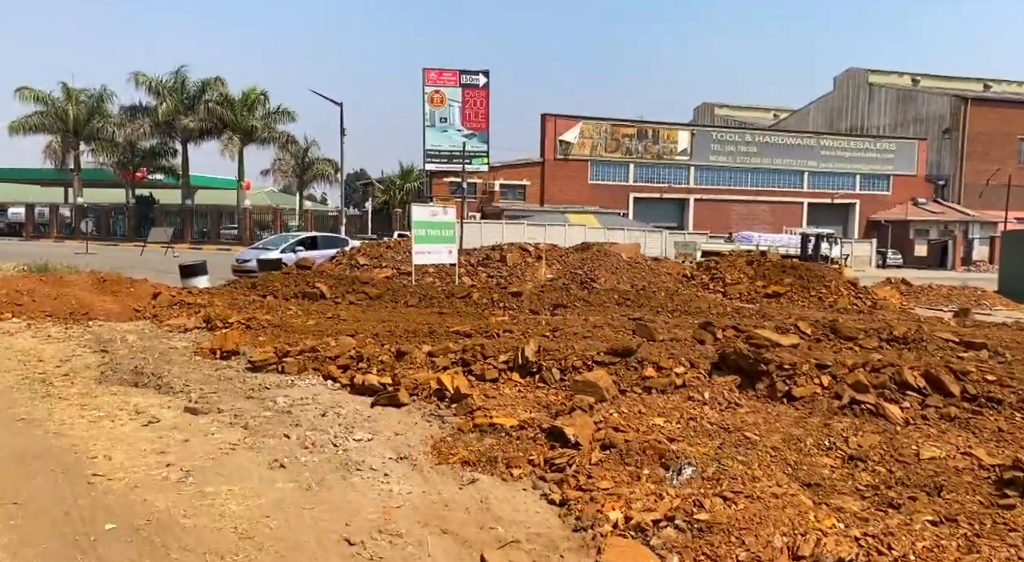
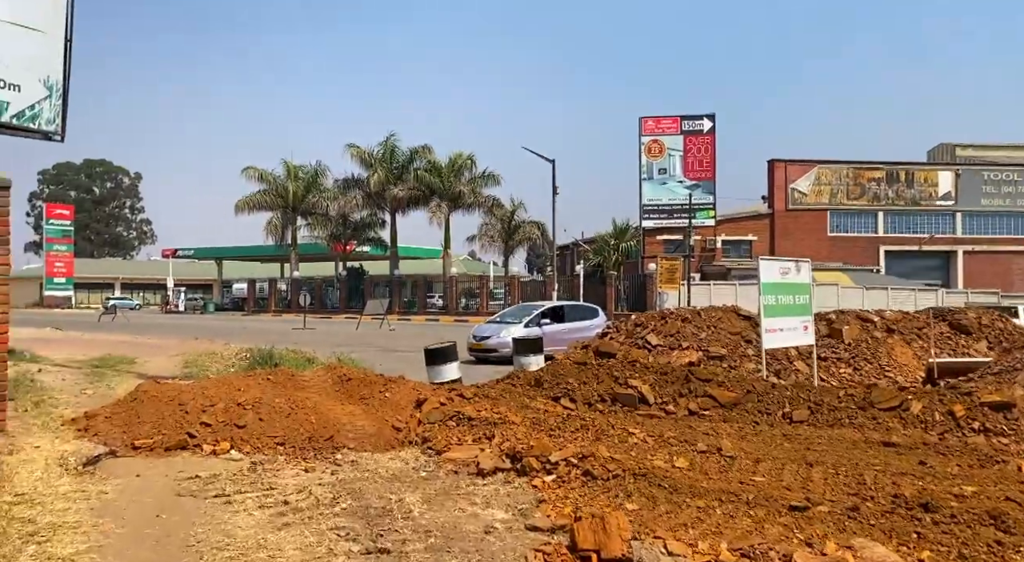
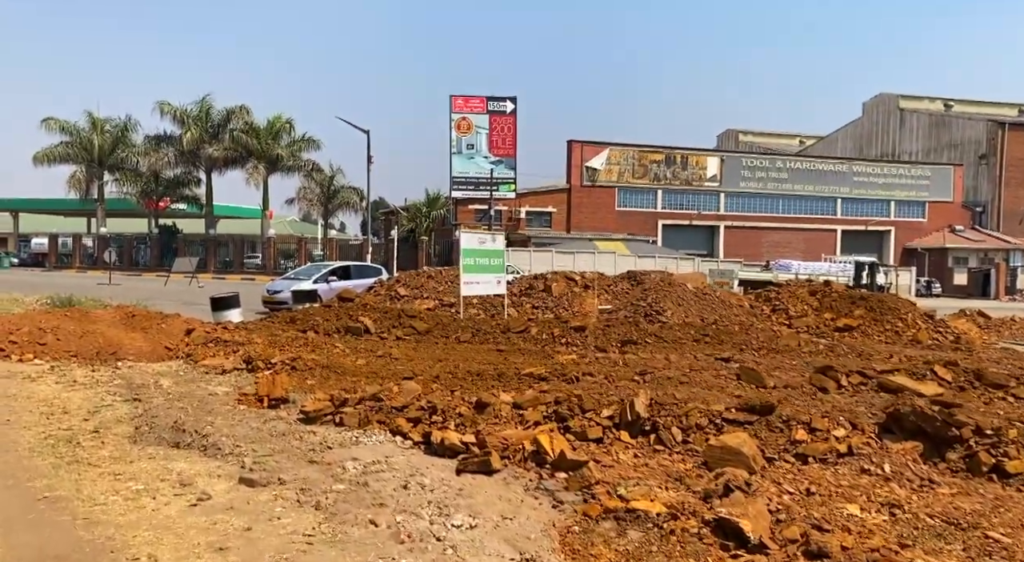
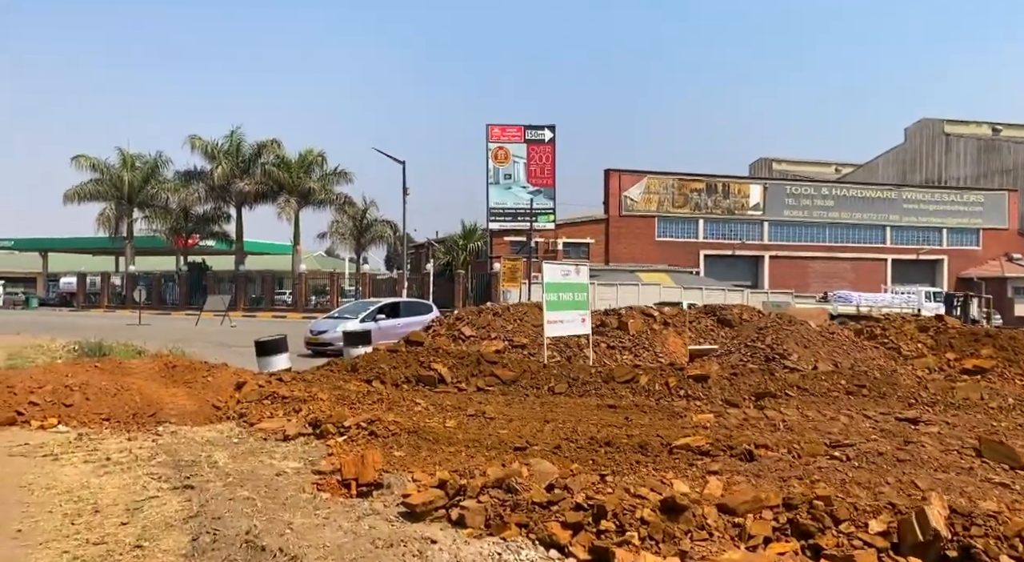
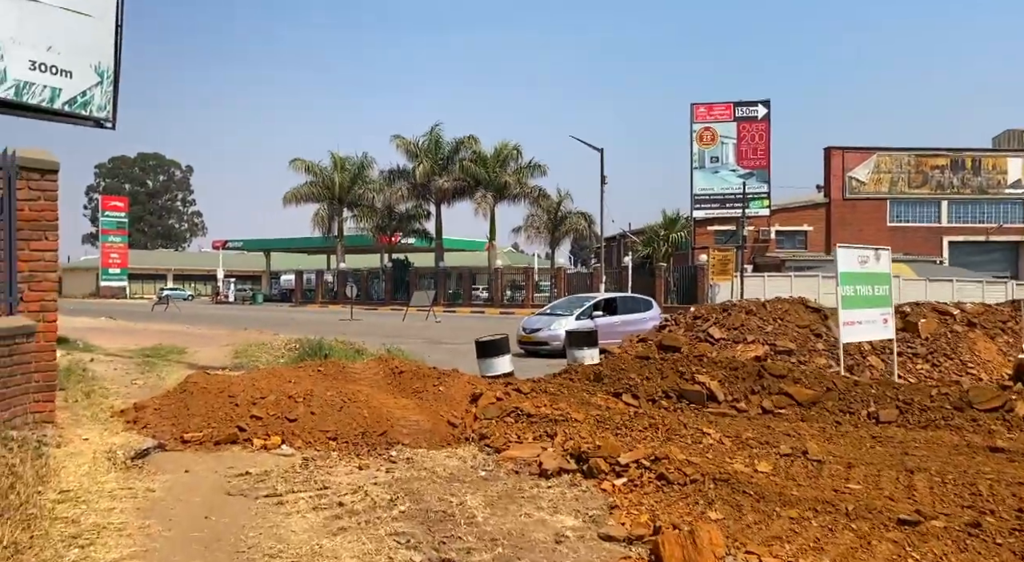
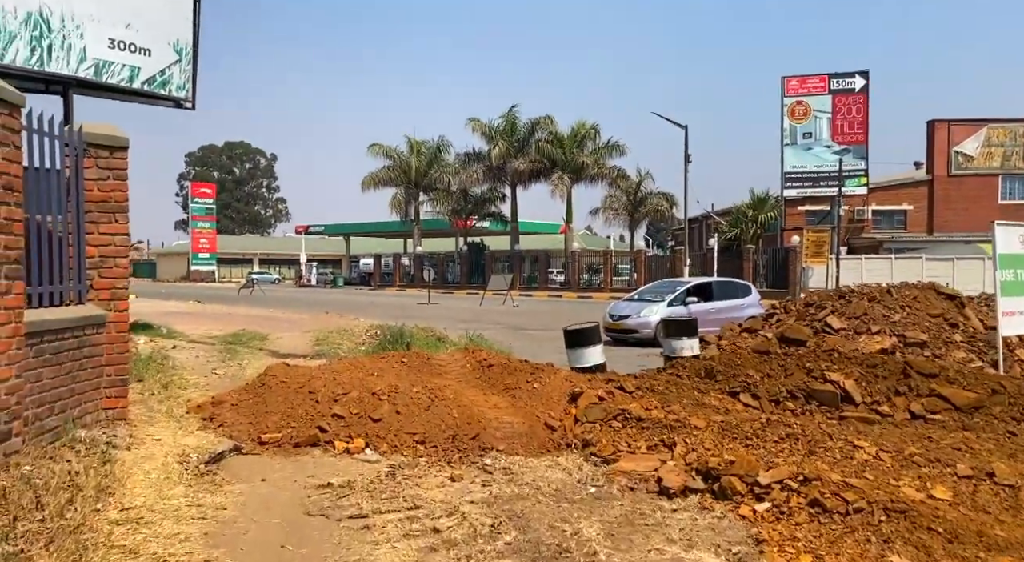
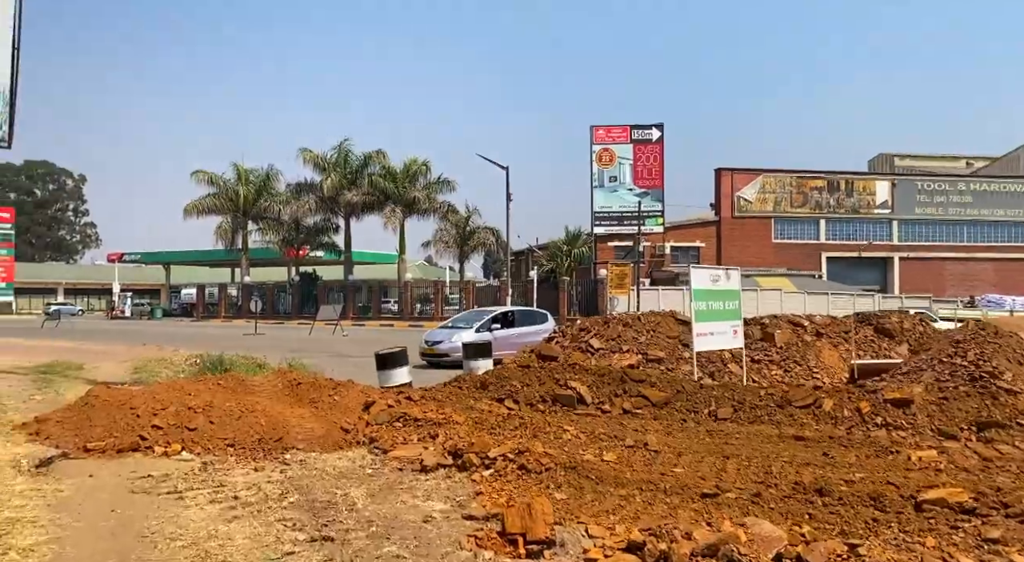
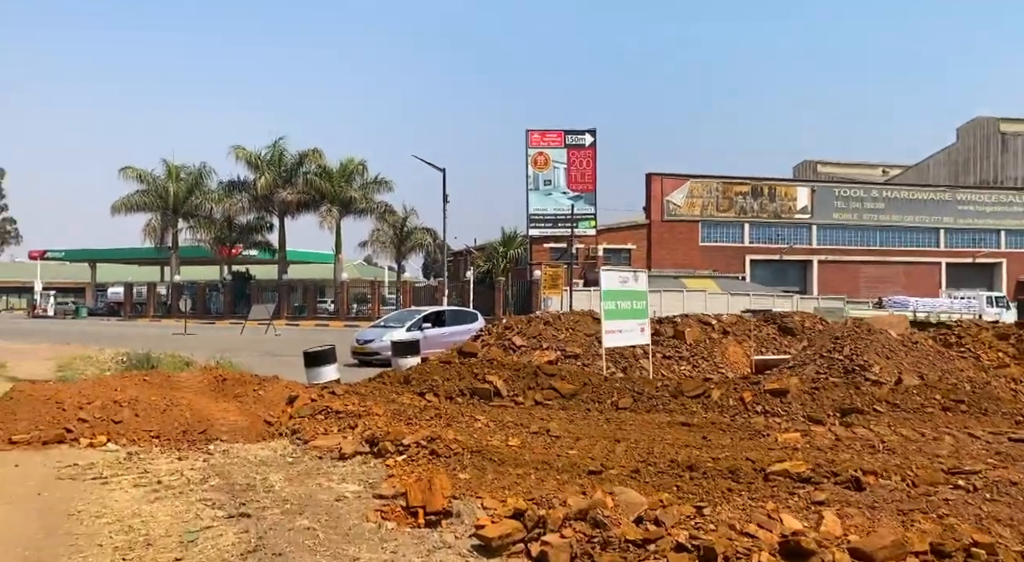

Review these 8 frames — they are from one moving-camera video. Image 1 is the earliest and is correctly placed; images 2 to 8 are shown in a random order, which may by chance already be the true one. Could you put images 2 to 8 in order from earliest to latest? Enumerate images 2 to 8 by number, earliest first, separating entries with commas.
3, 4, 8, 7, 2, 5, 6
